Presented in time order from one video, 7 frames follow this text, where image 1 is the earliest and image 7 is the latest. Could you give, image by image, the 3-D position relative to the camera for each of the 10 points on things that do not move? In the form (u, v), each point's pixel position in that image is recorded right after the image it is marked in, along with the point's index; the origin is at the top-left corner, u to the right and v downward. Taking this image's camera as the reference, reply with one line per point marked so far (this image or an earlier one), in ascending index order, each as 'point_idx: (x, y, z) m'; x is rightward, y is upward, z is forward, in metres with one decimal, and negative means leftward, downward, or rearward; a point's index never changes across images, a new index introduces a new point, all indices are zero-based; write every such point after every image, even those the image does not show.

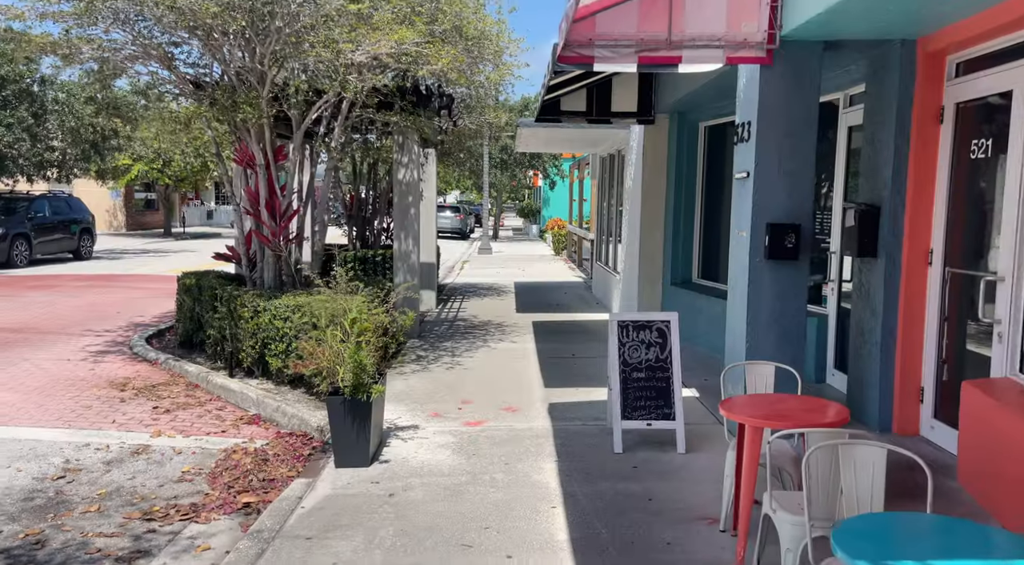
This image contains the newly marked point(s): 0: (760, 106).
0: (+1.6, +1.1, +4.9) m
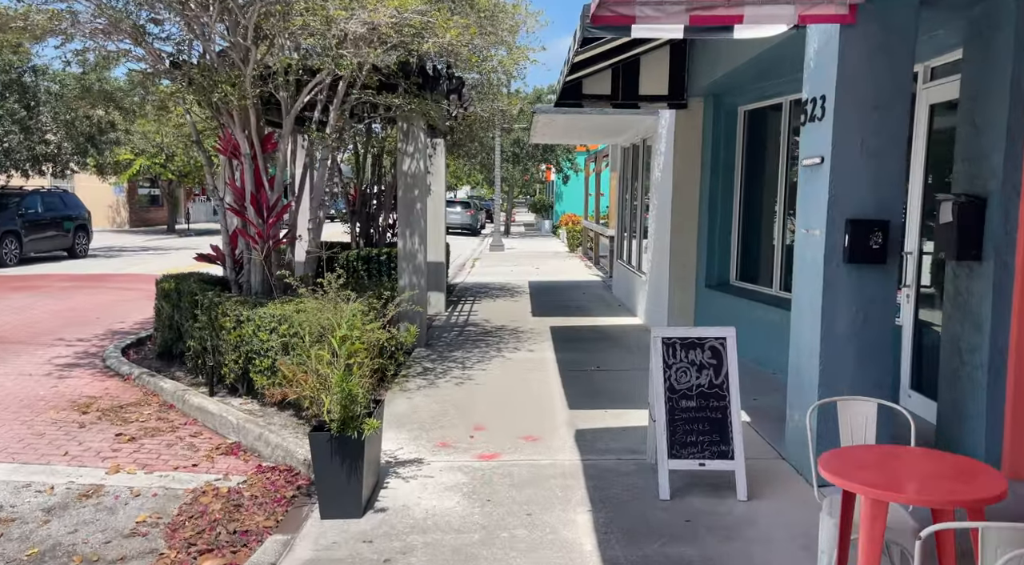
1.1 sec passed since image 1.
0: (+1.7, +1.1, +4.0) m
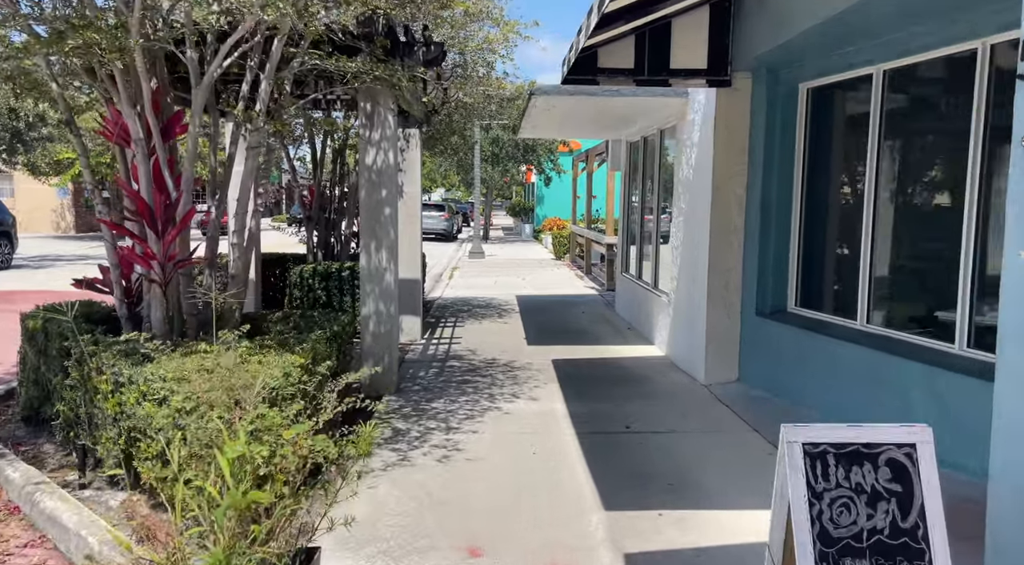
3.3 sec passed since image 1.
0: (+1.8, +0.9, +2.2) m
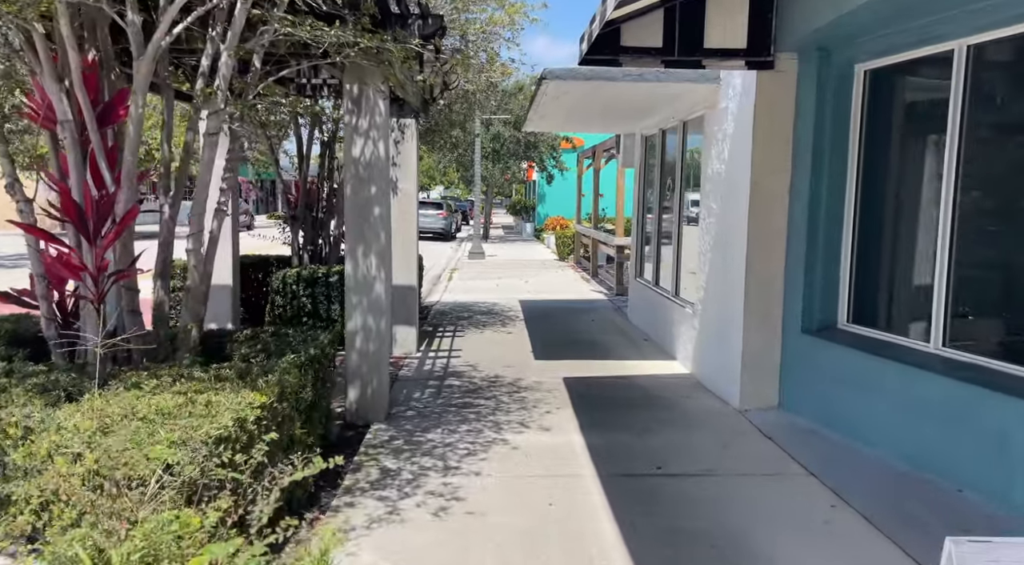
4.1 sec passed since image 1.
0: (+1.9, +0.8, +1.4) m
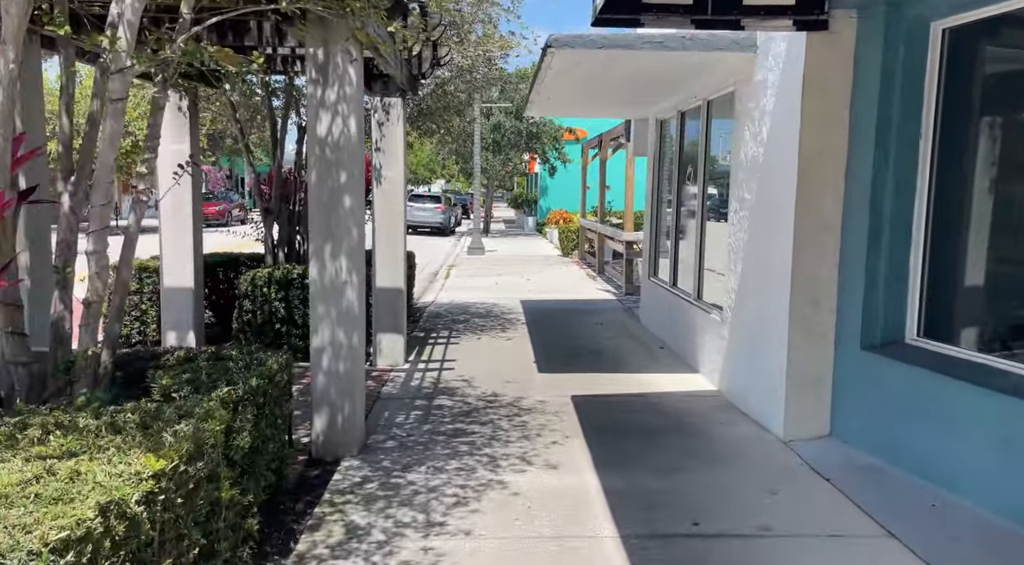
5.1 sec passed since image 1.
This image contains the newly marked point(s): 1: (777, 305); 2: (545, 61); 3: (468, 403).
0: (+1.9, +0.7, +0.4) m
1: (+1.8, -0.1, +5.1) m
2: (+0.3, +1.7, +6.0) m
3: (-0.3, -0.9, +5.8) m
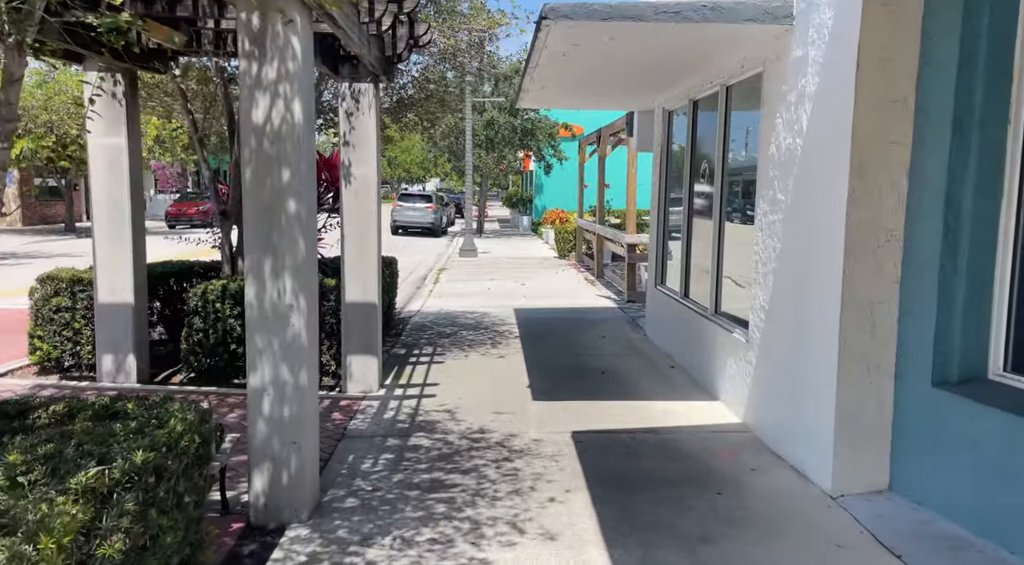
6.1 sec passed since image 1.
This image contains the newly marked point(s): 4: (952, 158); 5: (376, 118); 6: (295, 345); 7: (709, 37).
0: (+1.8, +0.6, -0.5) m
1: (+1.7, -0.3, +4.2) m
2: (+0.2, +1.6, +5.1) m
3: (-0.4, -1.0, +4.9) m
4: (+2.1, +0.6, +3.7) m
5: (-1.1, +1.3, +6.0) m
6: (-1.0, -0.3, +3.7) m
7: (+1.3, +1.6, +4.9) m
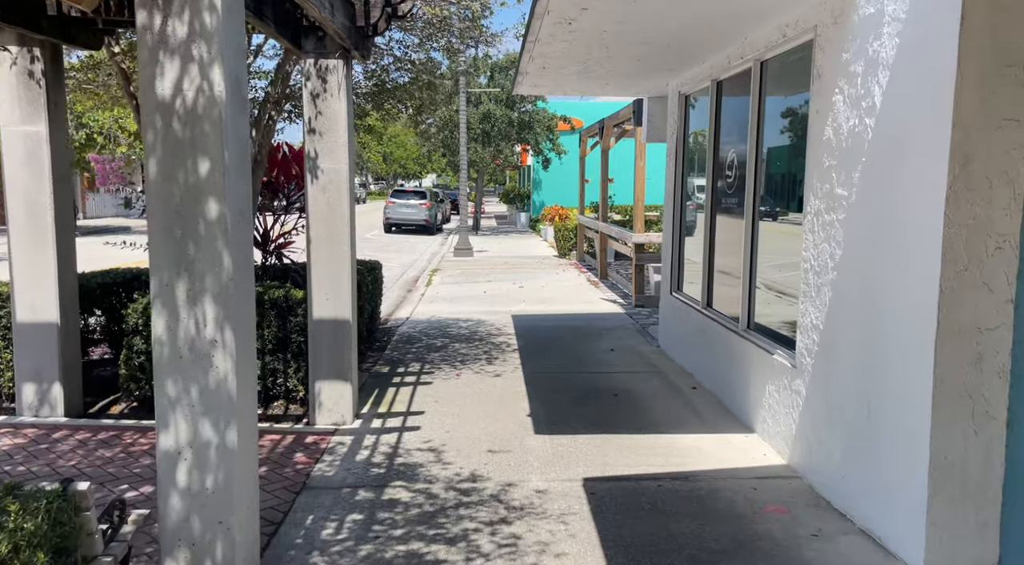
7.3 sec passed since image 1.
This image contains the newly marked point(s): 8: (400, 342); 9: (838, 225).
0: (+1.8, +0.5, -1.4) m
1: (+1.7, -0.3, +3.3) m
2: (+0.2, +1.6, +4.1) m
3: (-0.4, -1.1, +4.0) m
4: (+2.1, +0.5, +2.7) m
5: (-1.1, +1.2, +5.1) m
6: (-1.1, -0.4, +2.8) m
7: (+1.2, +1.5, +3.9) m
8: (-1.2, -0.6, +7.9) m
9: (+1.7, +0.3, +3.9) m
